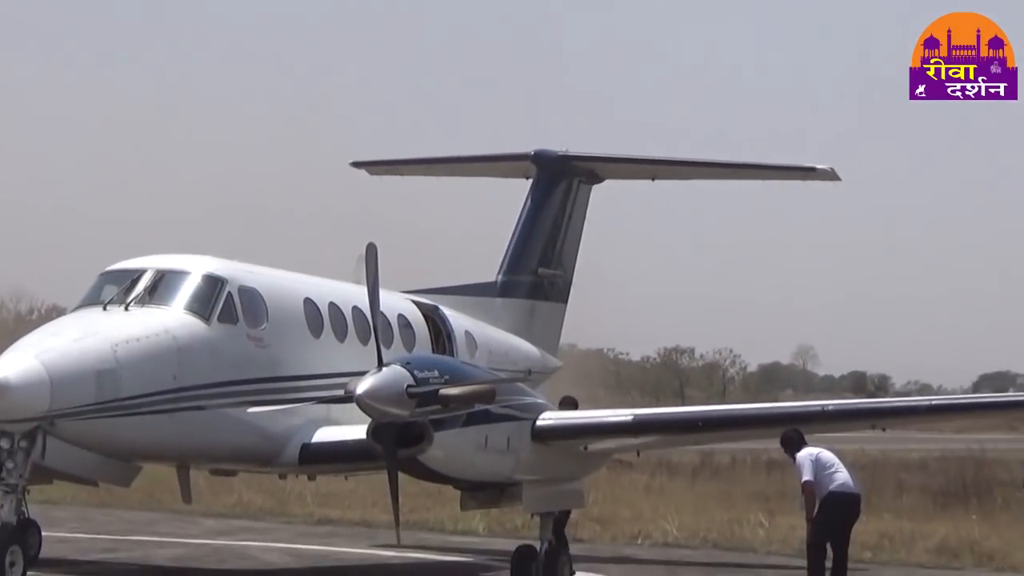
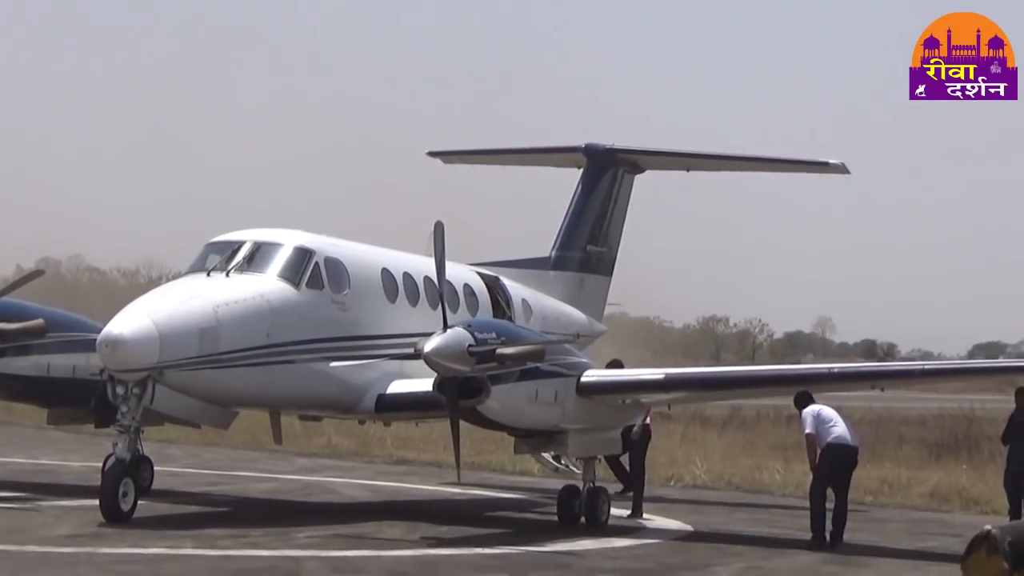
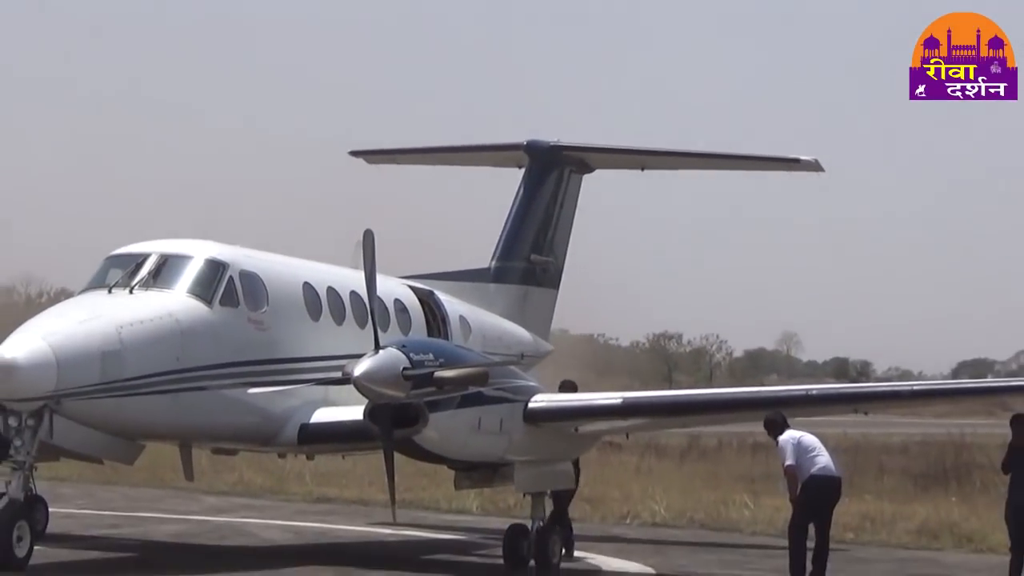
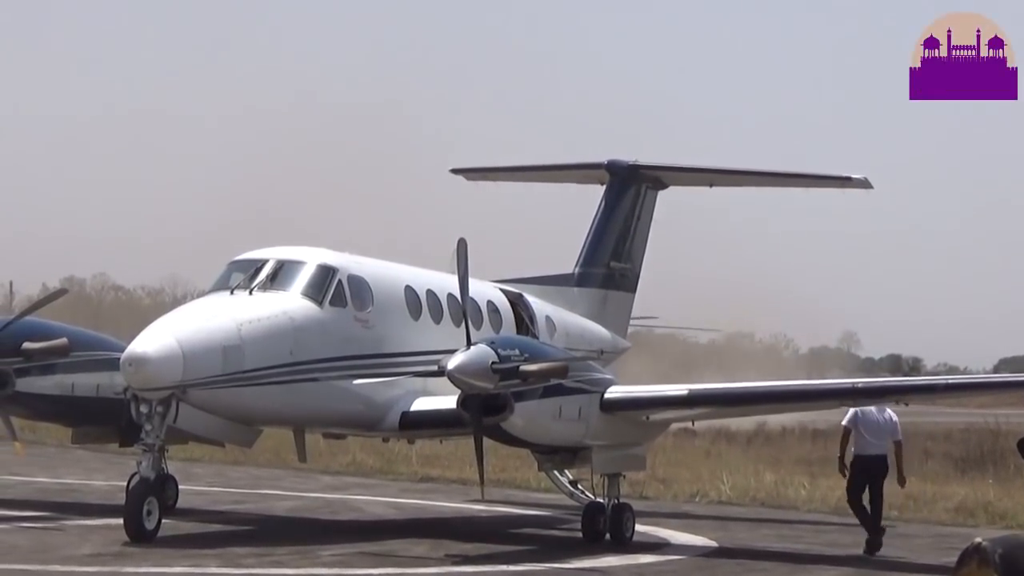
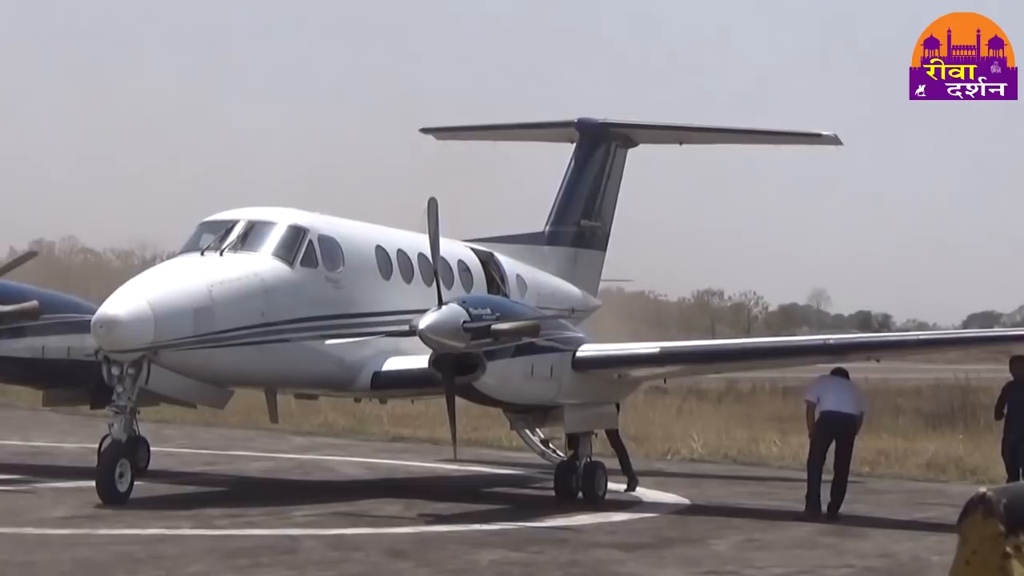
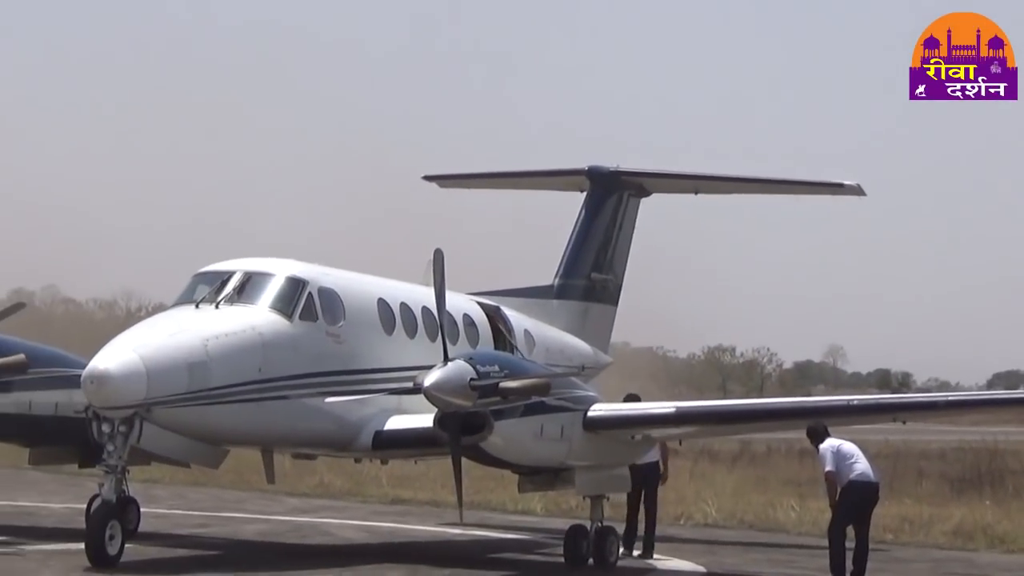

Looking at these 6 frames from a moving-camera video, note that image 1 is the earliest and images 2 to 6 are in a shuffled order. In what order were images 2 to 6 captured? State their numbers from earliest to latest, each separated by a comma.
3, 6, 2, 5, 4
